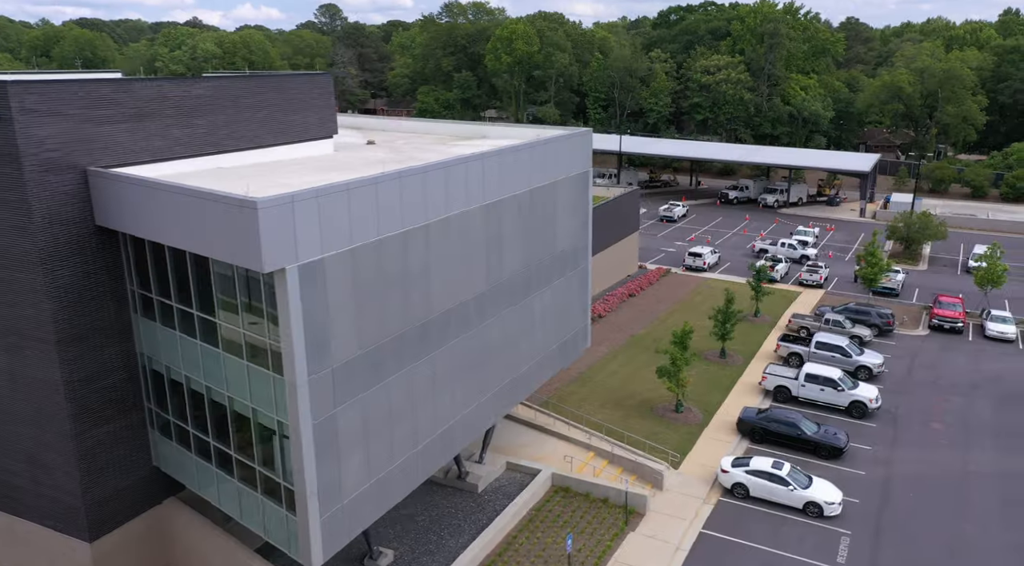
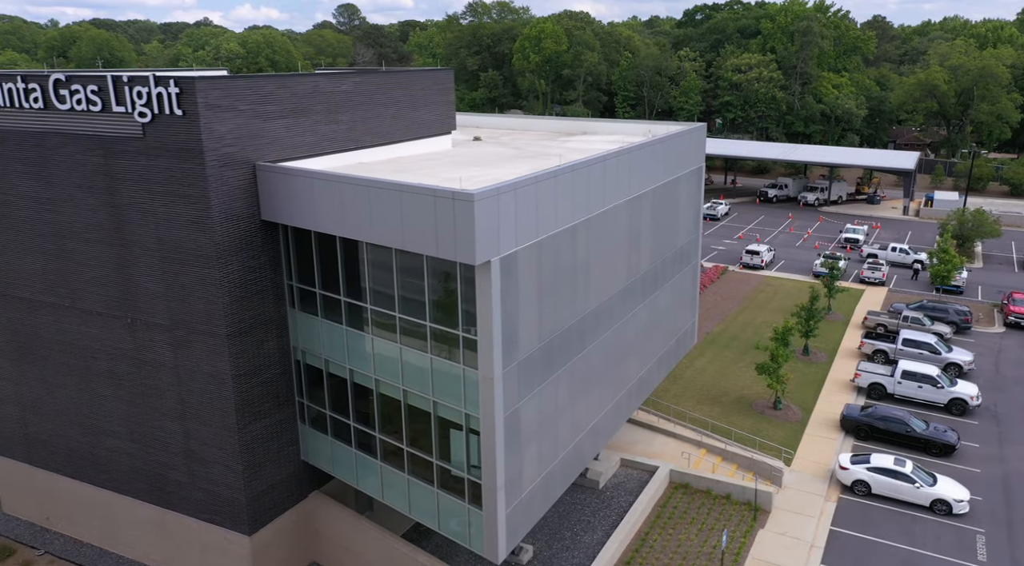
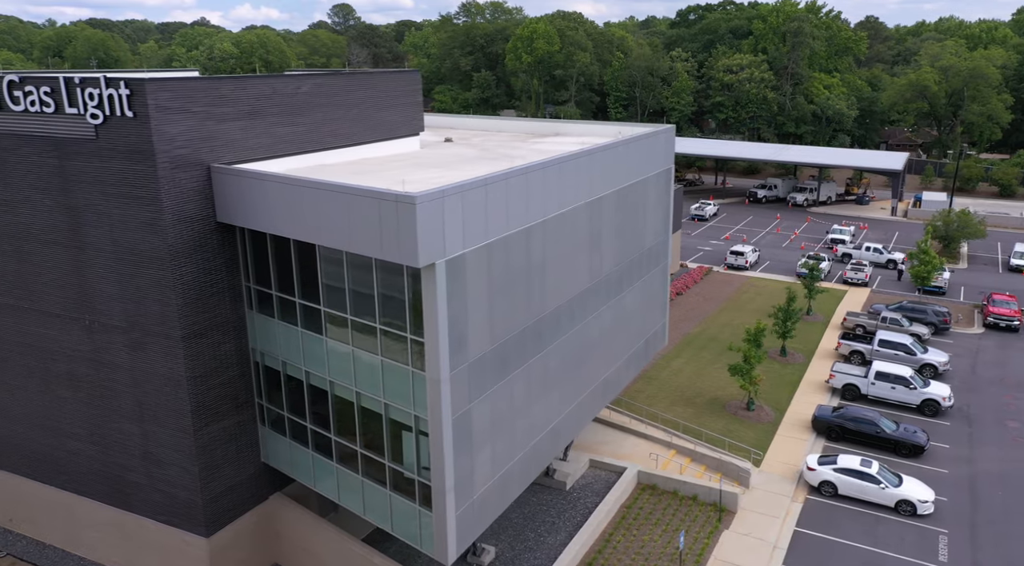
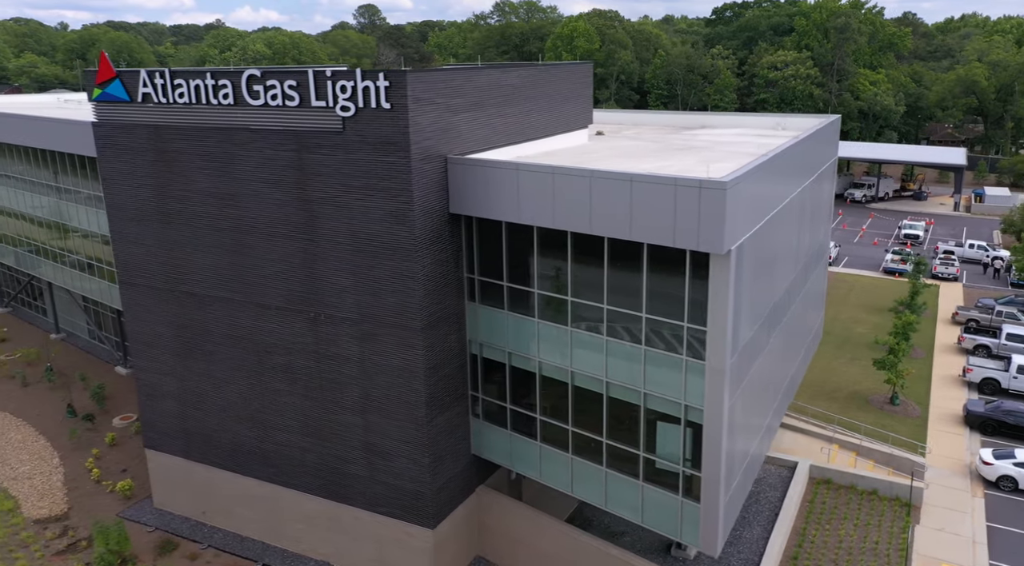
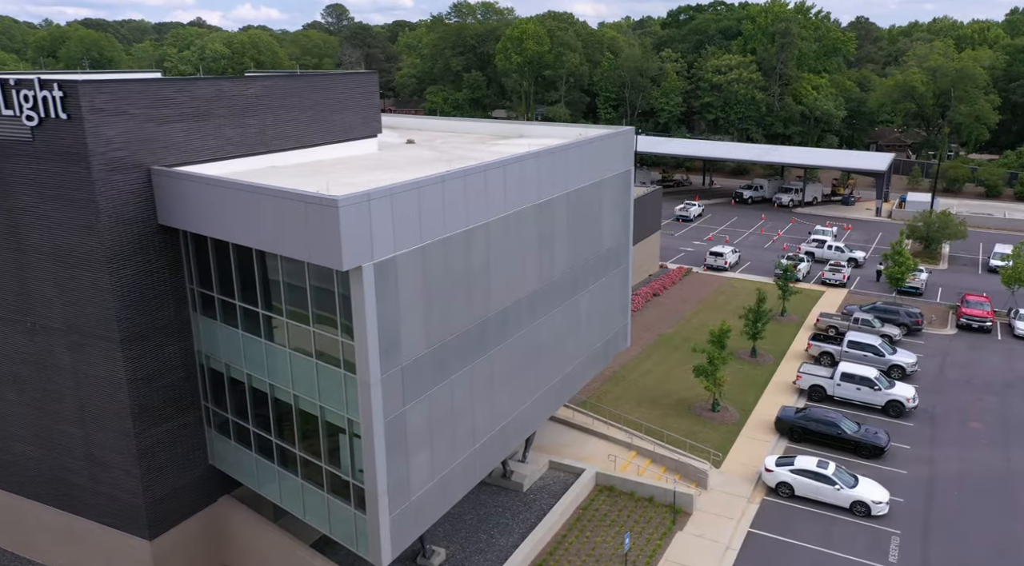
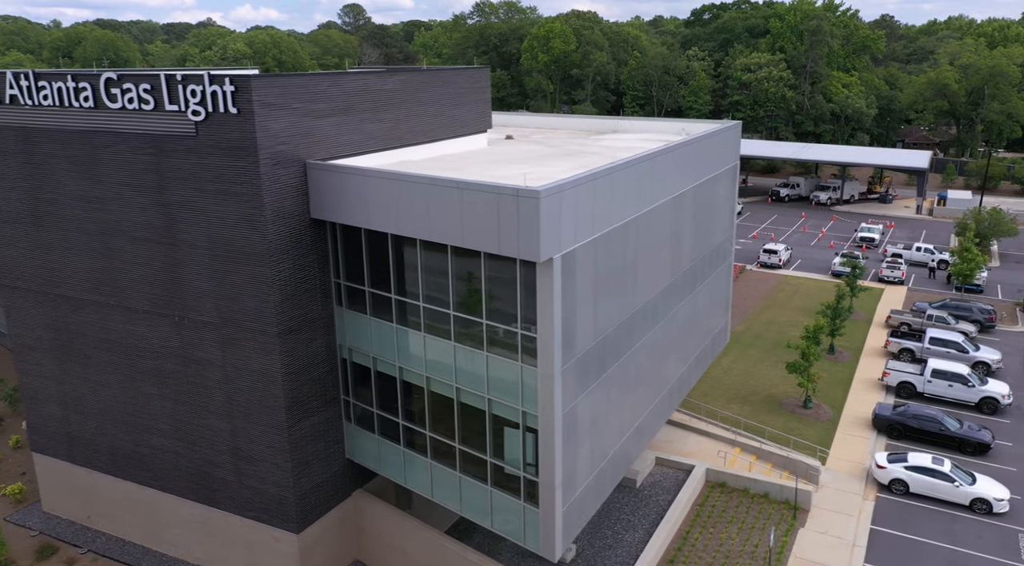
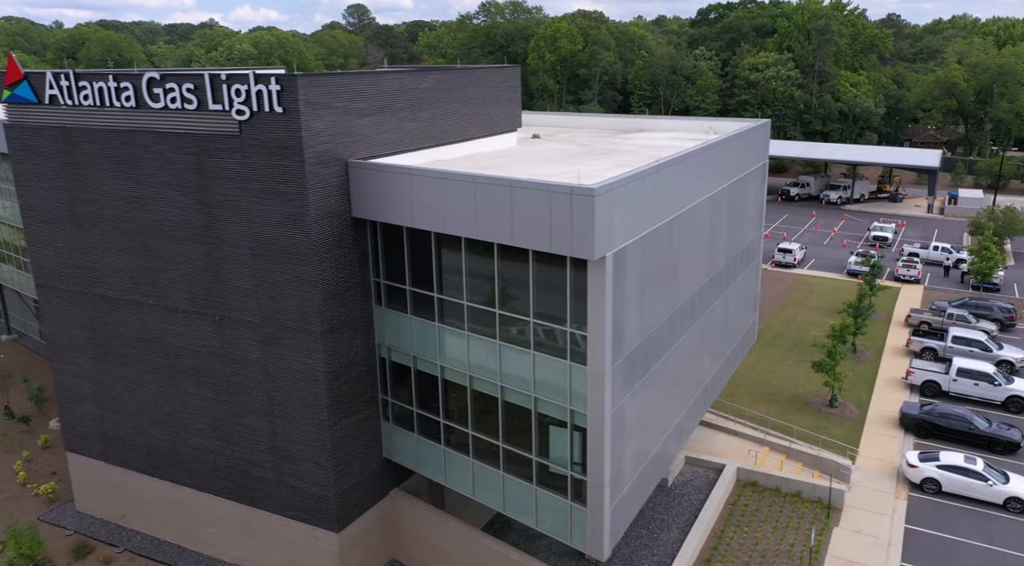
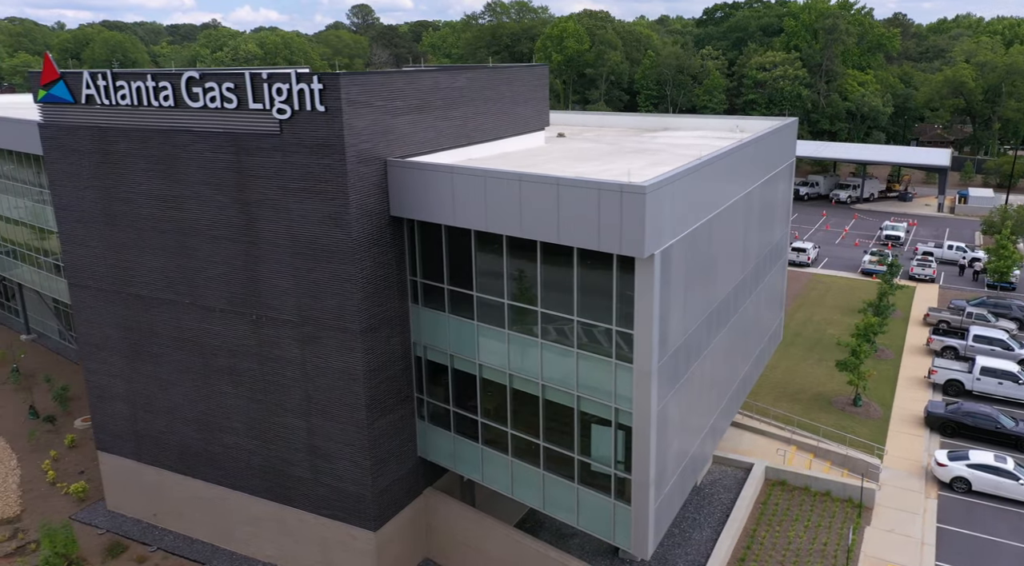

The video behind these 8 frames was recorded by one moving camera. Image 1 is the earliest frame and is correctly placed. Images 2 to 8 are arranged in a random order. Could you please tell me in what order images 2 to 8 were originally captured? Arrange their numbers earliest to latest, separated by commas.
5, 3, 2, 6, 7, 8, 4
